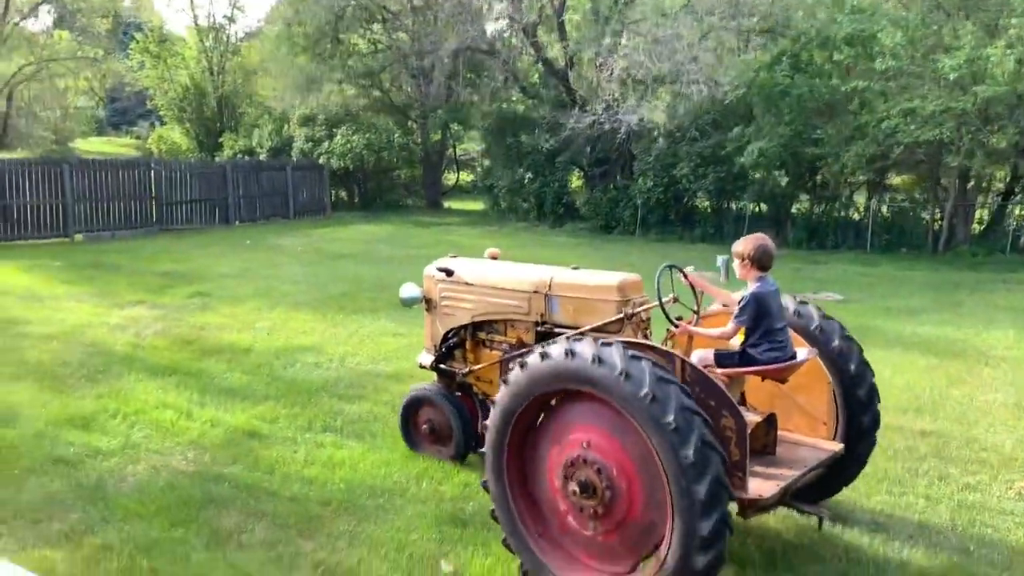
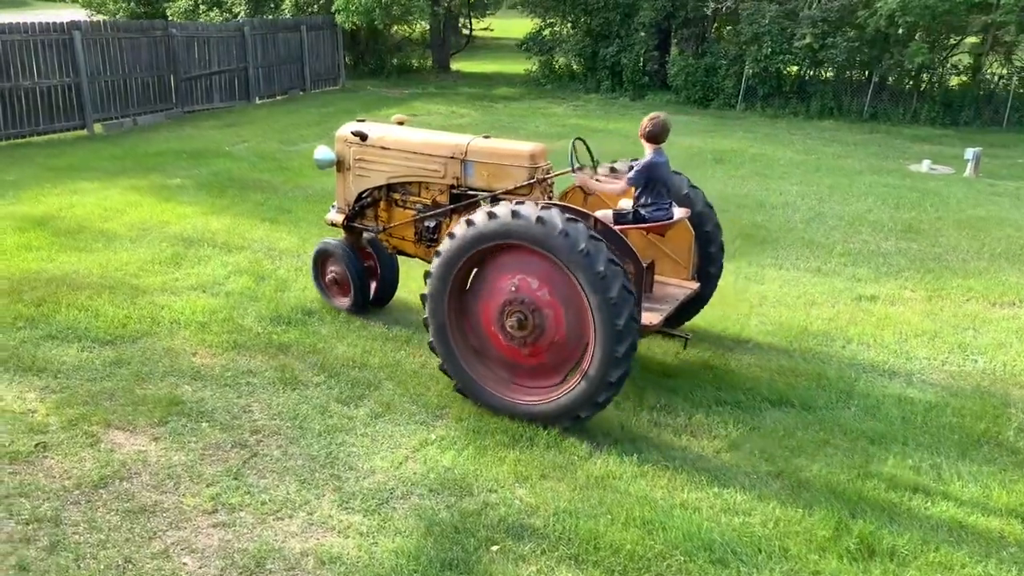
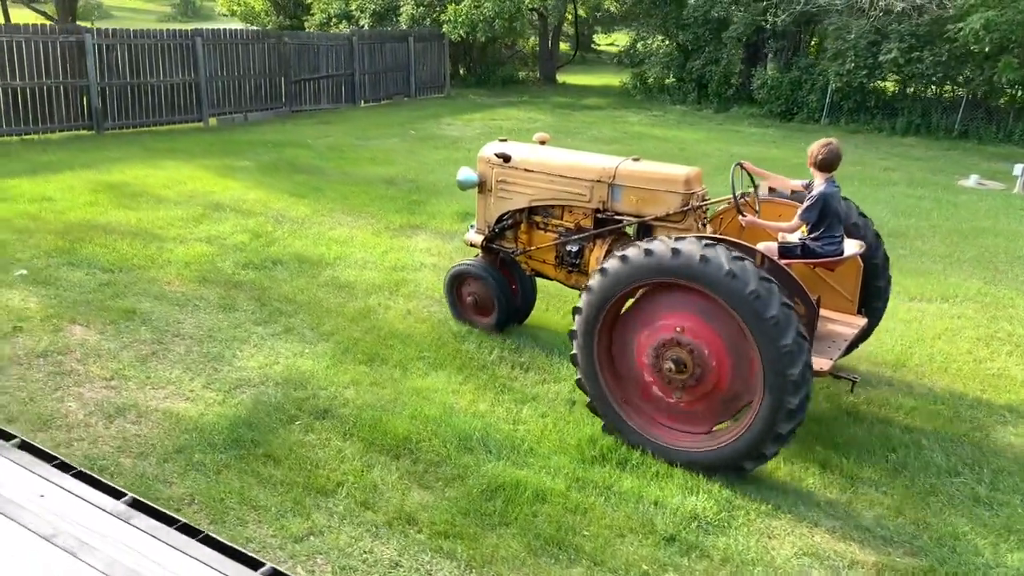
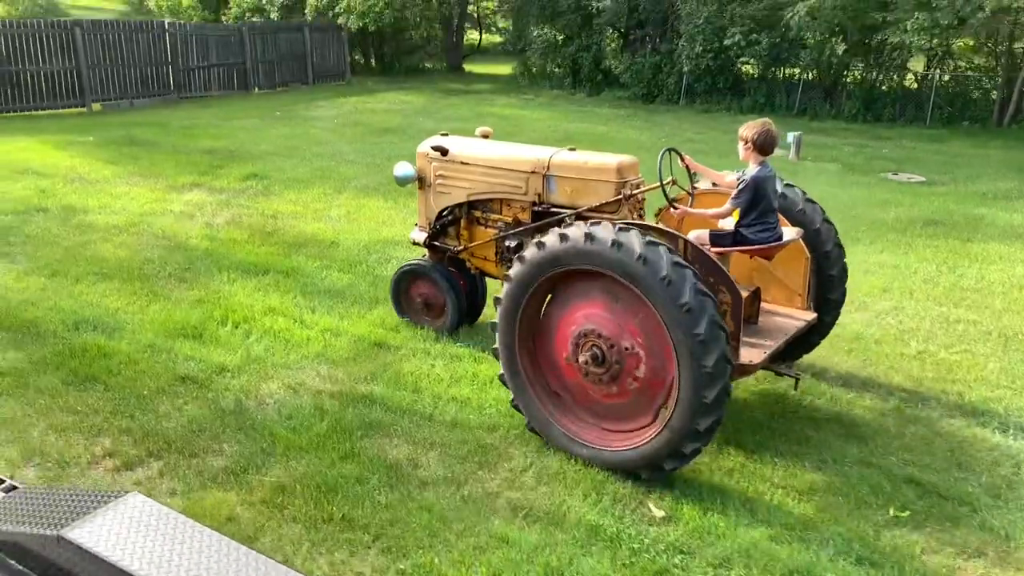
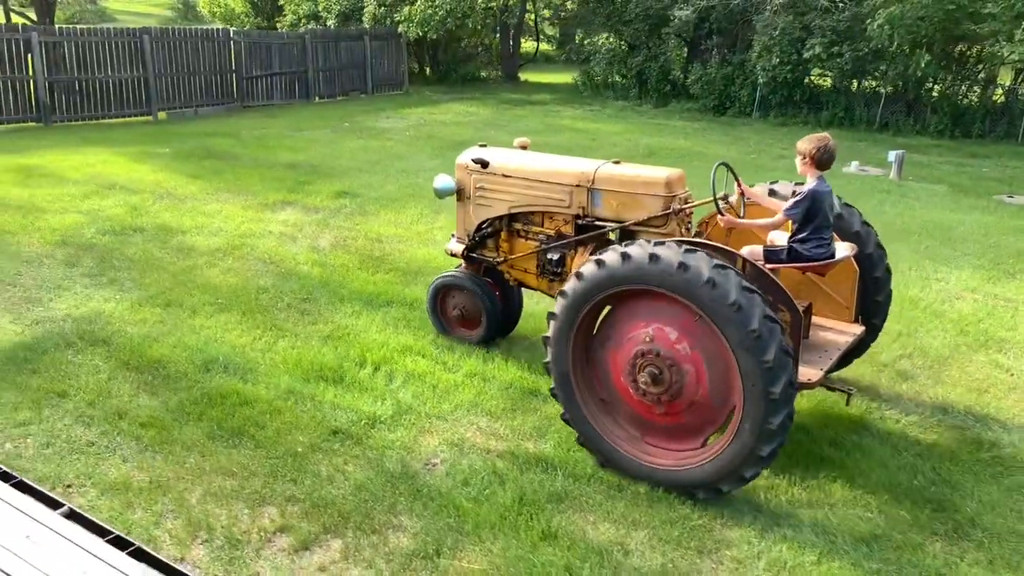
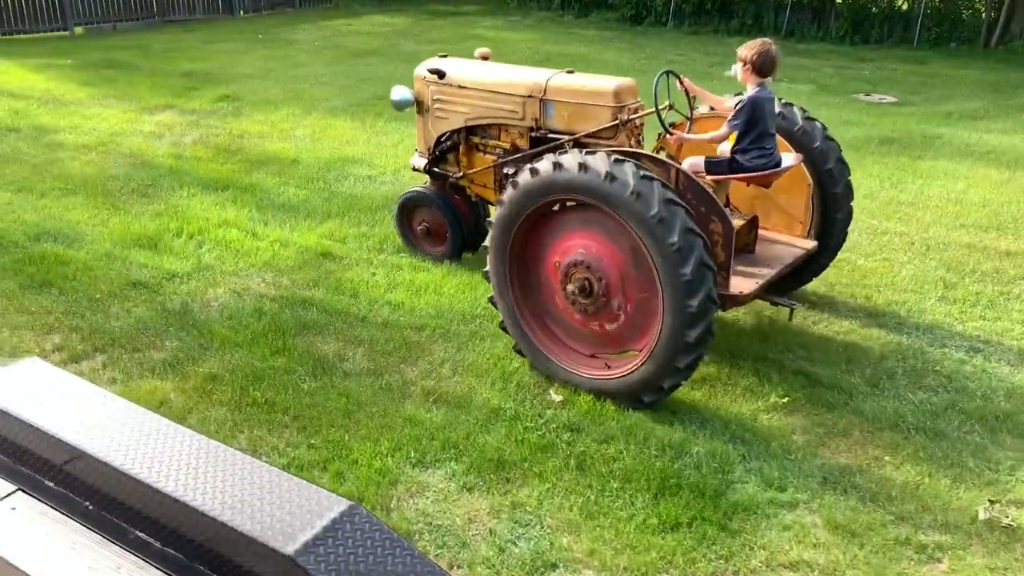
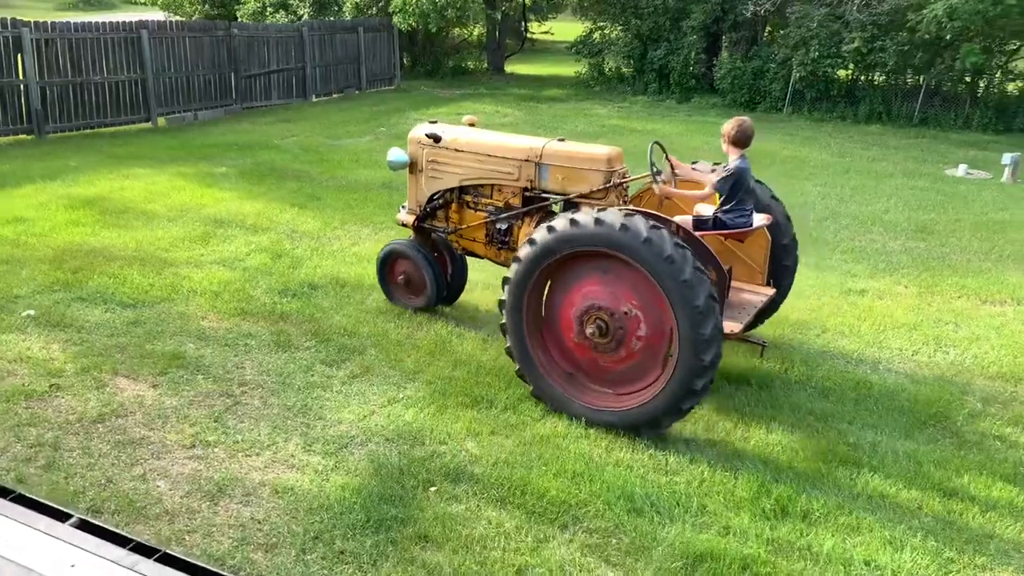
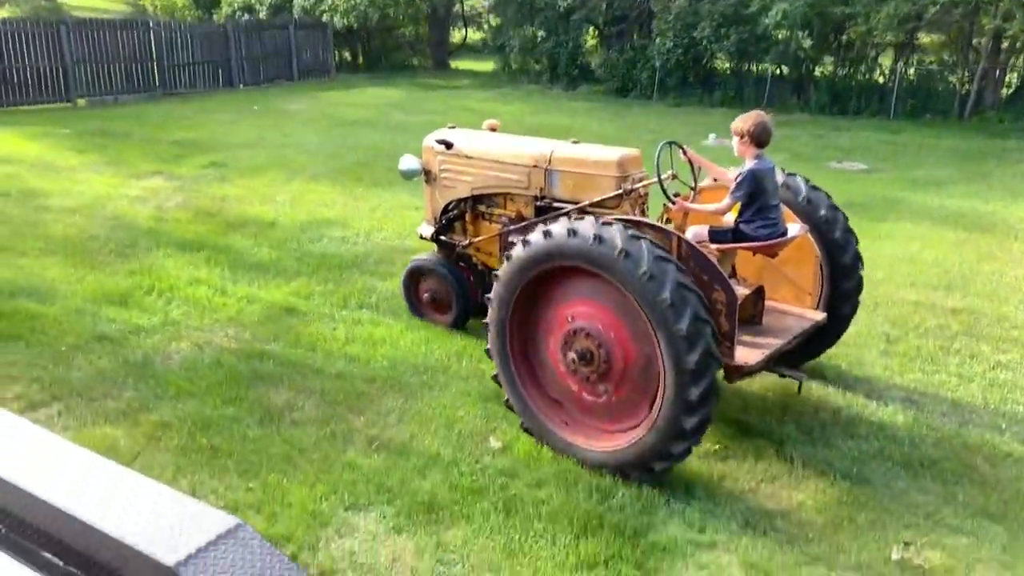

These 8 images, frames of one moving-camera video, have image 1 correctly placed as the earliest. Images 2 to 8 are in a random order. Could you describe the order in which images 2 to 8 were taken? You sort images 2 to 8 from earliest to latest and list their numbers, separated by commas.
8, 6, 4, 5, 3, 7, 2
